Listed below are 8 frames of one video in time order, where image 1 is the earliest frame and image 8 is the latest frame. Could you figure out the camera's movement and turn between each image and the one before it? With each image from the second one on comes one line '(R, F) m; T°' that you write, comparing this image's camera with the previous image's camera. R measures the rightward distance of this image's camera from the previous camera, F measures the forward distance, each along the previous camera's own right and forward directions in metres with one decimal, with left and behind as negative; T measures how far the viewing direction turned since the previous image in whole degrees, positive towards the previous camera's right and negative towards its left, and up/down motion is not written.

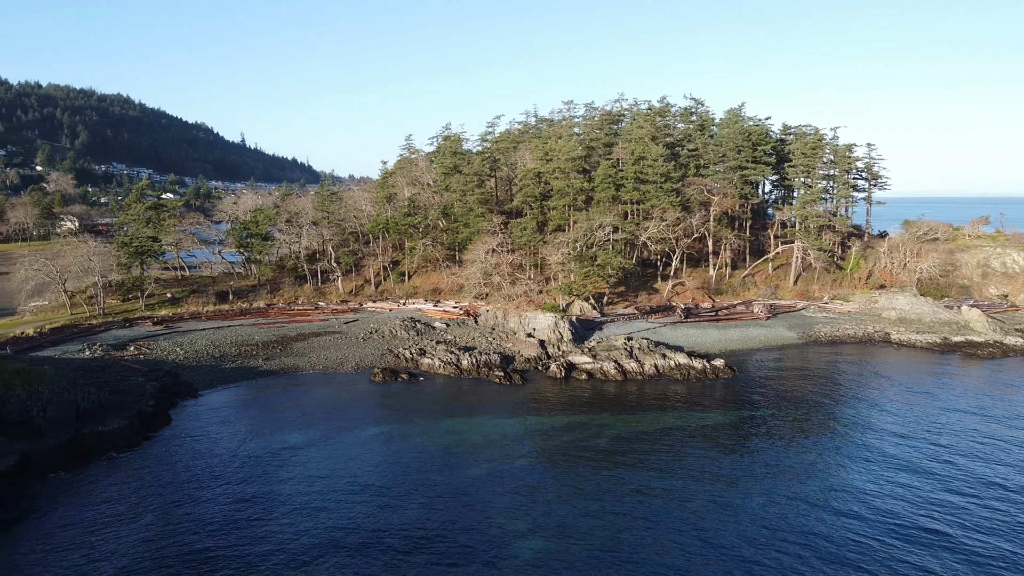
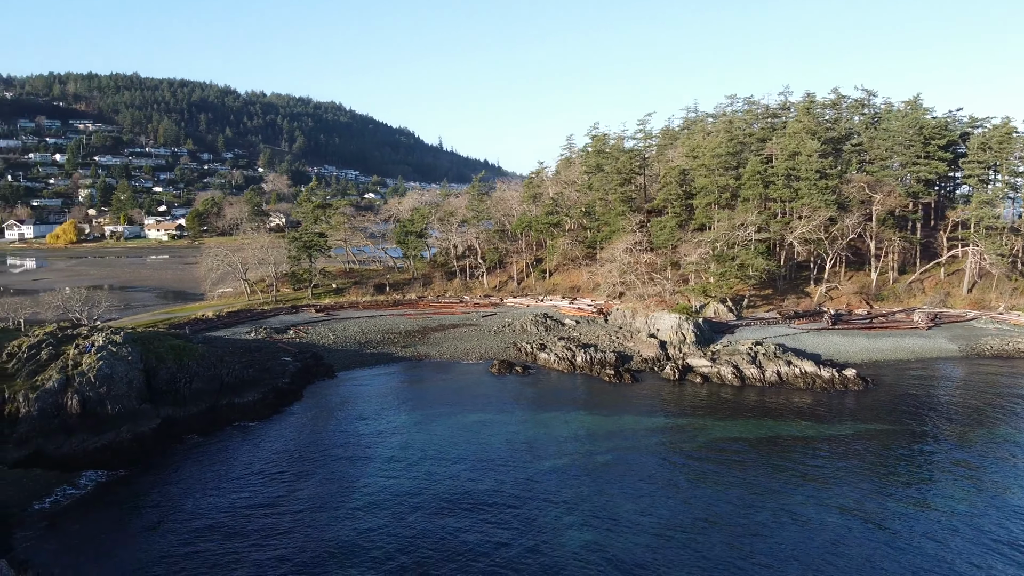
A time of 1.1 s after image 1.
(+2.8, +0.2) m; -13°
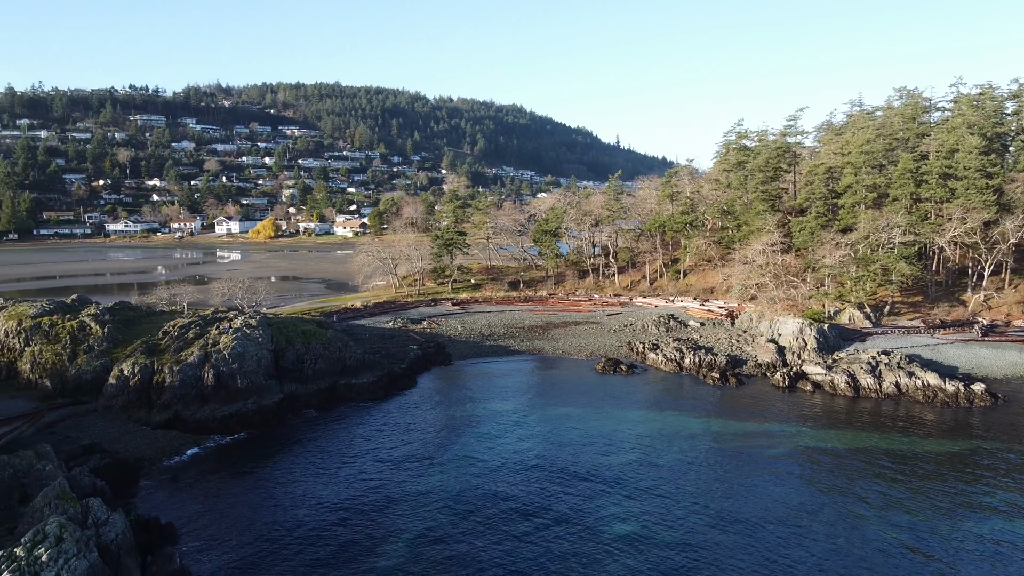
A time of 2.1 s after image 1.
(+2.9, -0.4) m; -13°
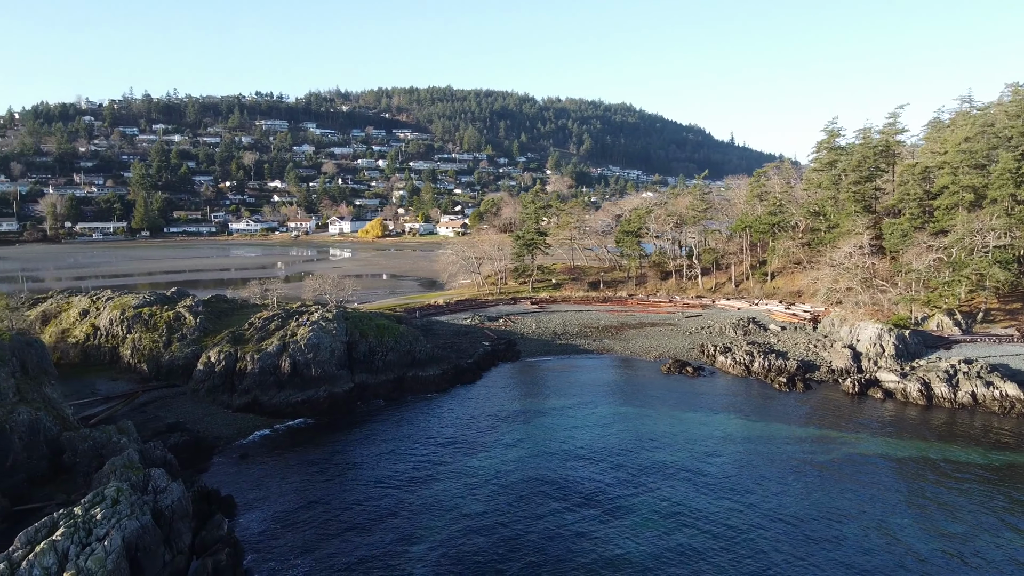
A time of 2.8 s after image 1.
(+1.7, -0.6) m; -8°
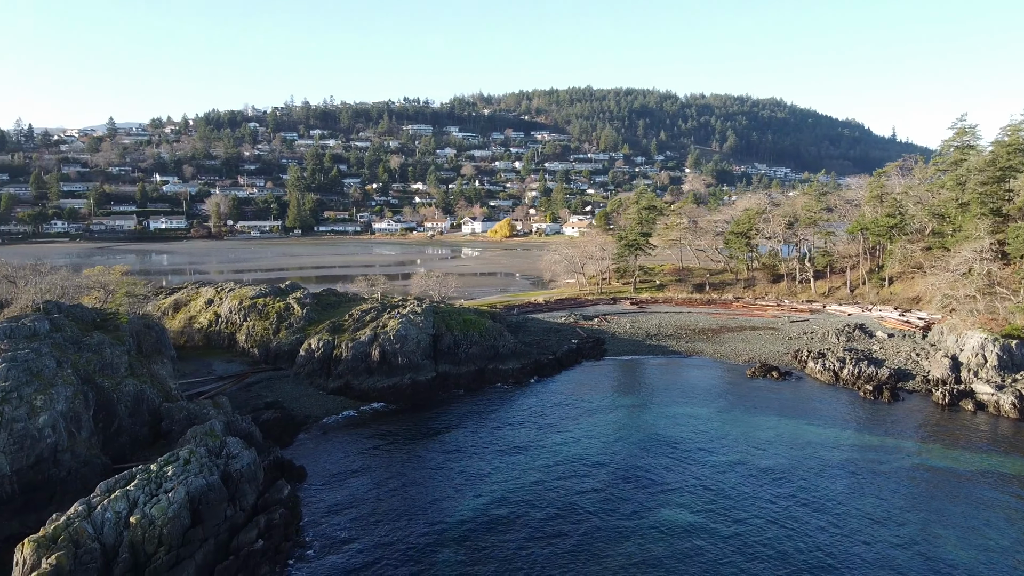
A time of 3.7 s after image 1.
(+2.4, -0.9) m; -10°
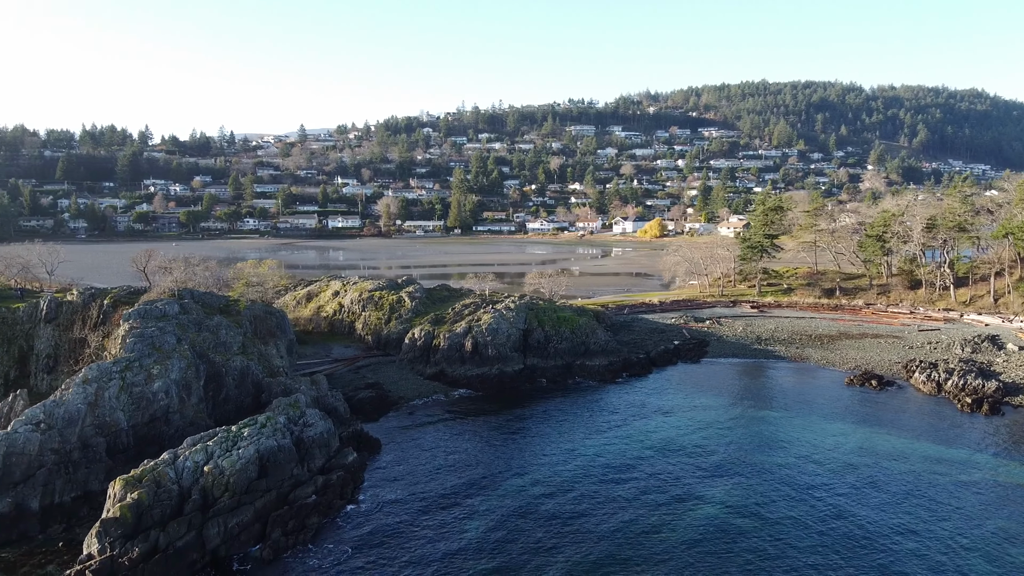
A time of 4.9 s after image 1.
(+3.3, -1.3) m; -12°
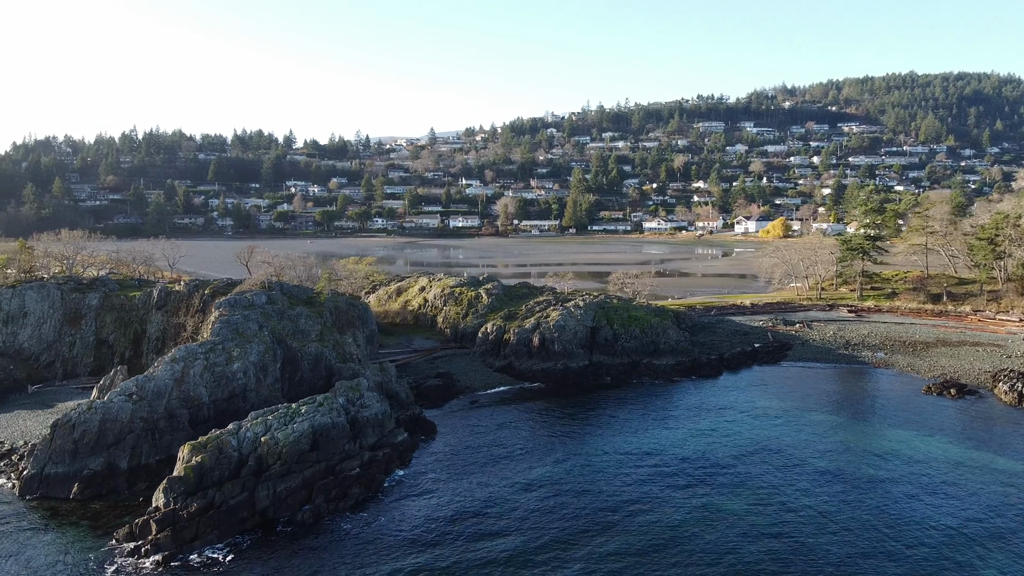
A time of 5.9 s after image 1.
(+2.6, -1.1) m; -9°
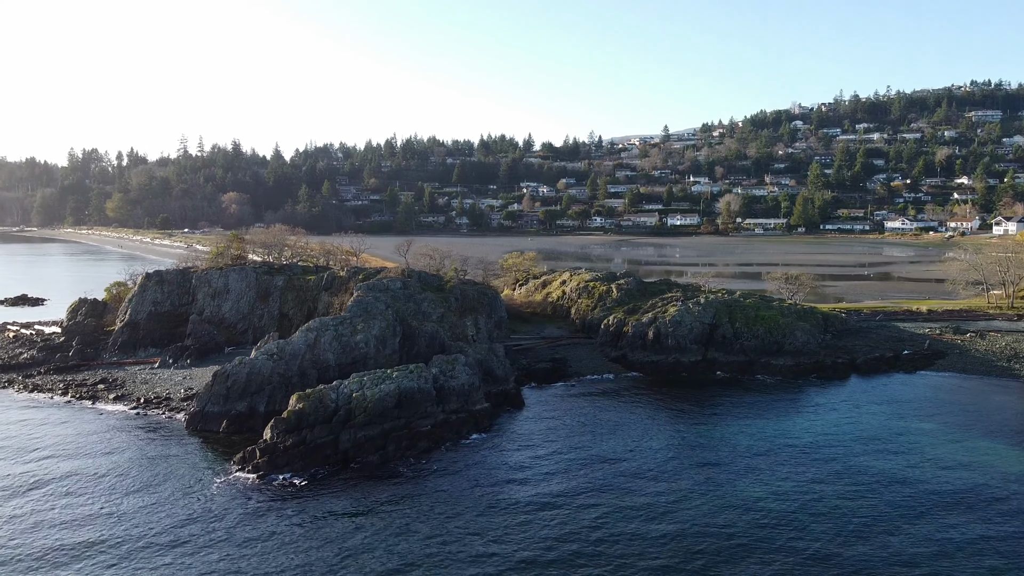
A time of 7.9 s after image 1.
(+5.9, -2.1) m; -18°
